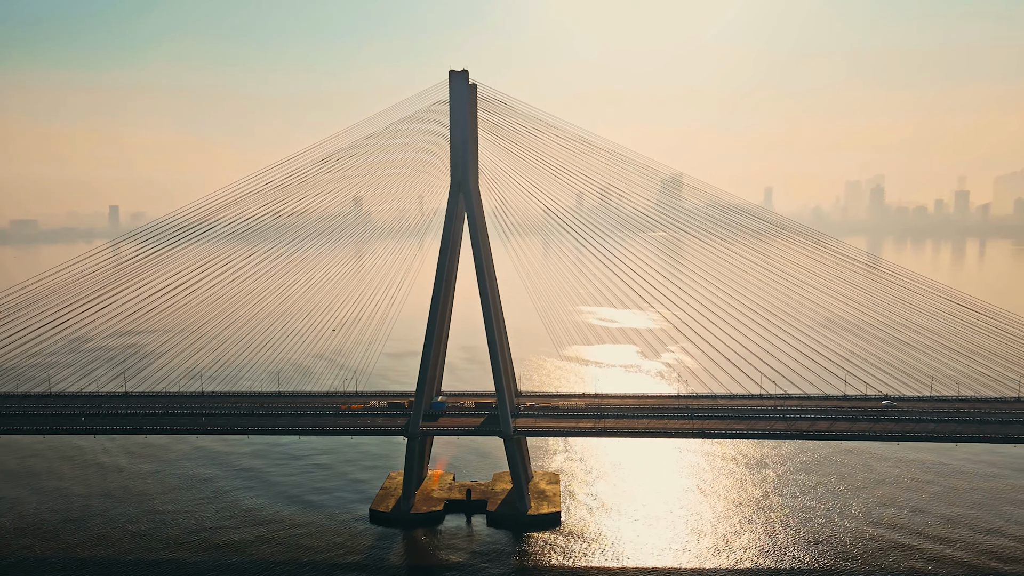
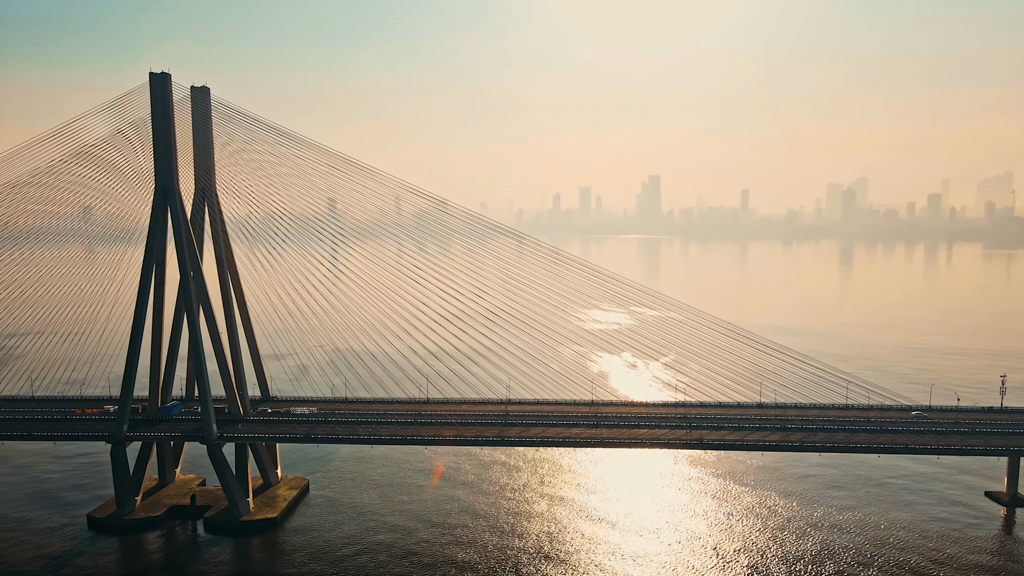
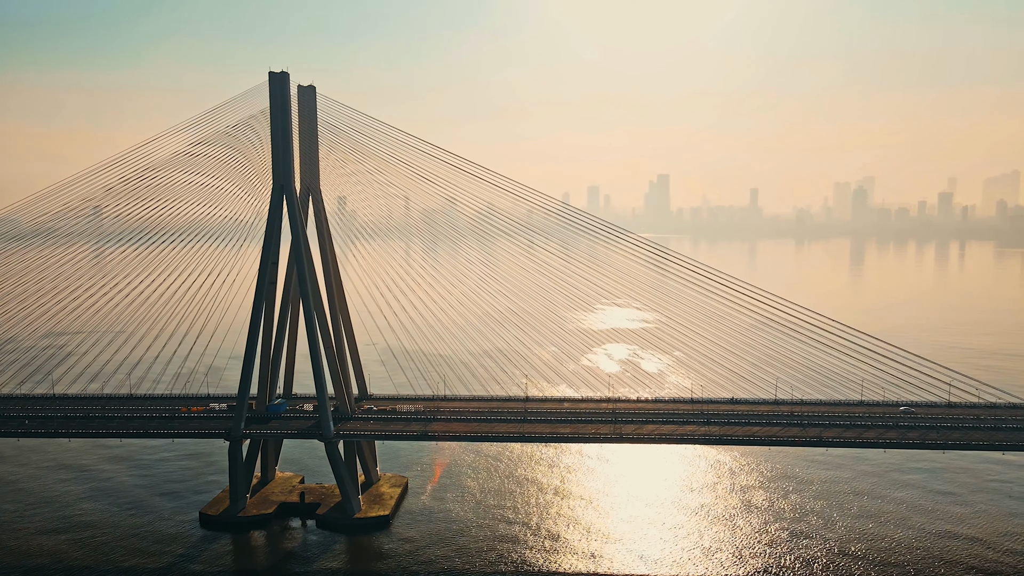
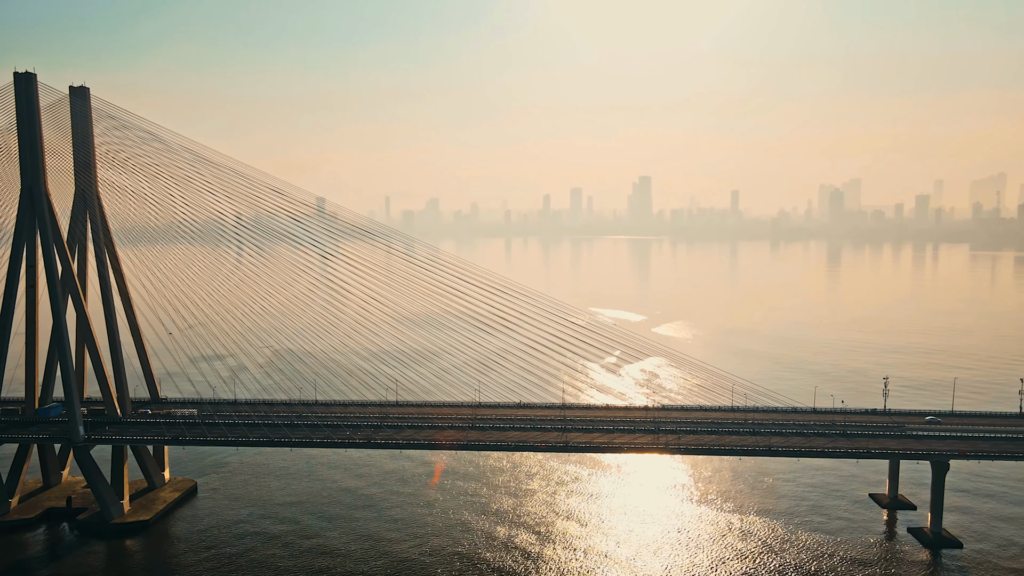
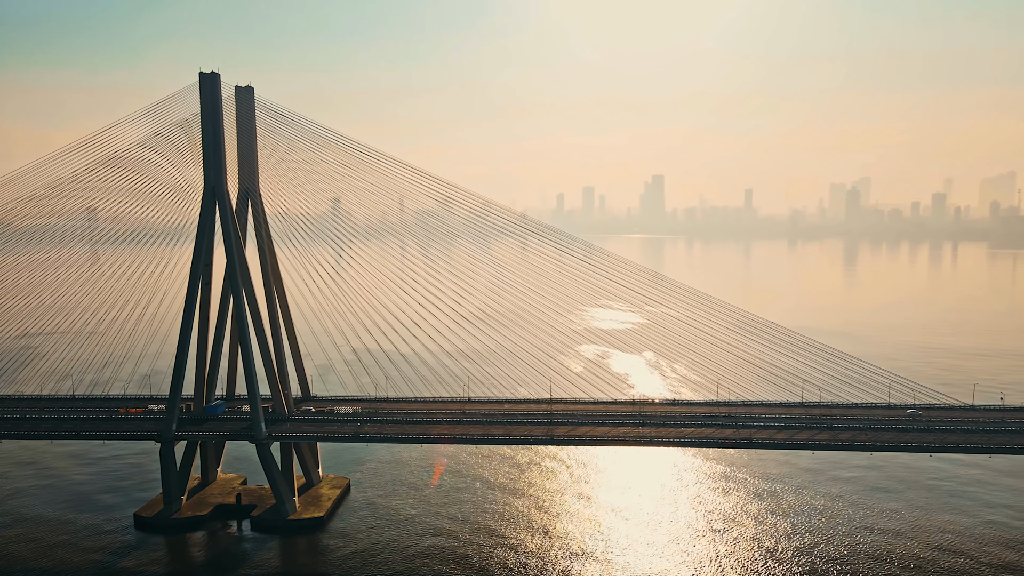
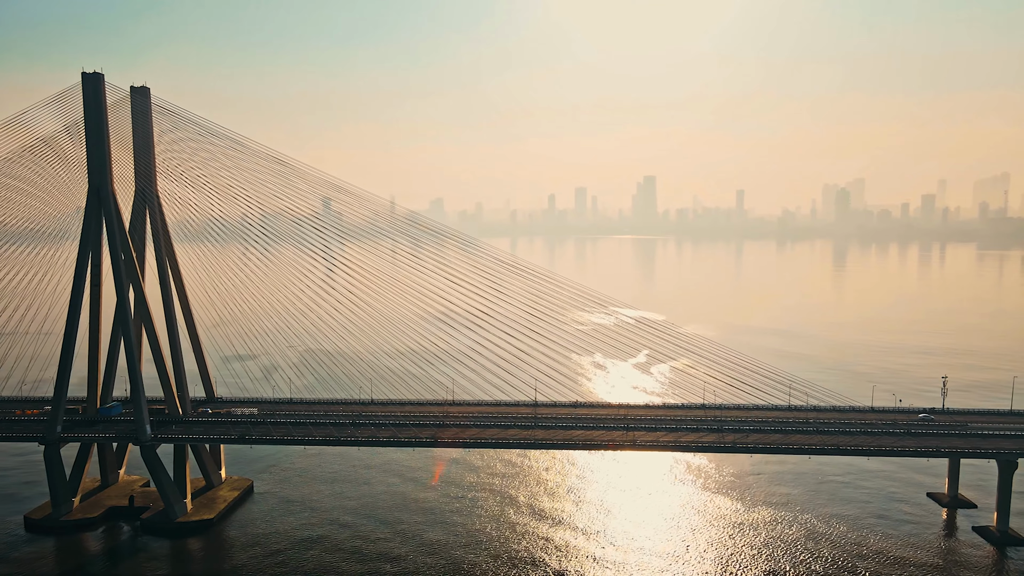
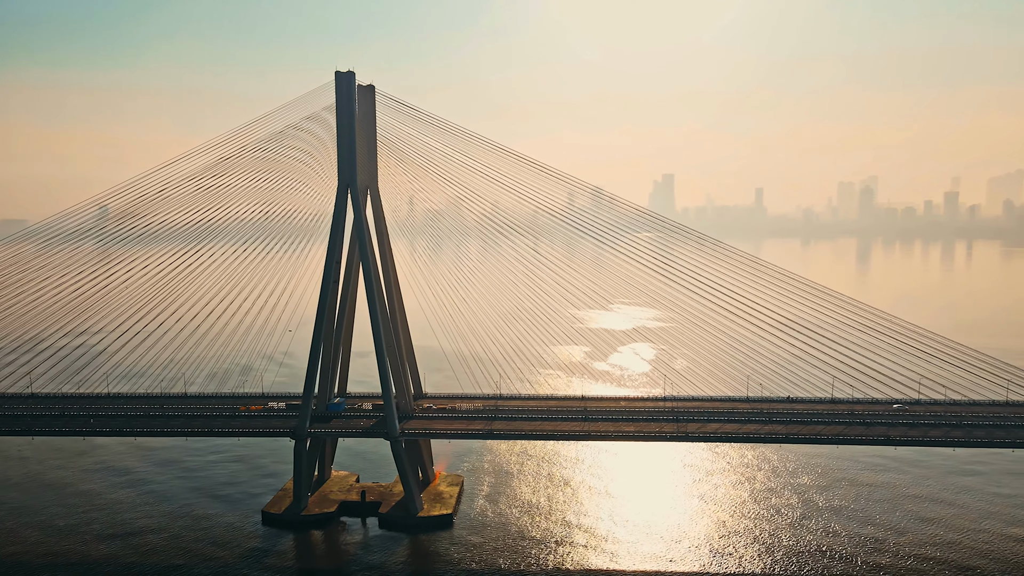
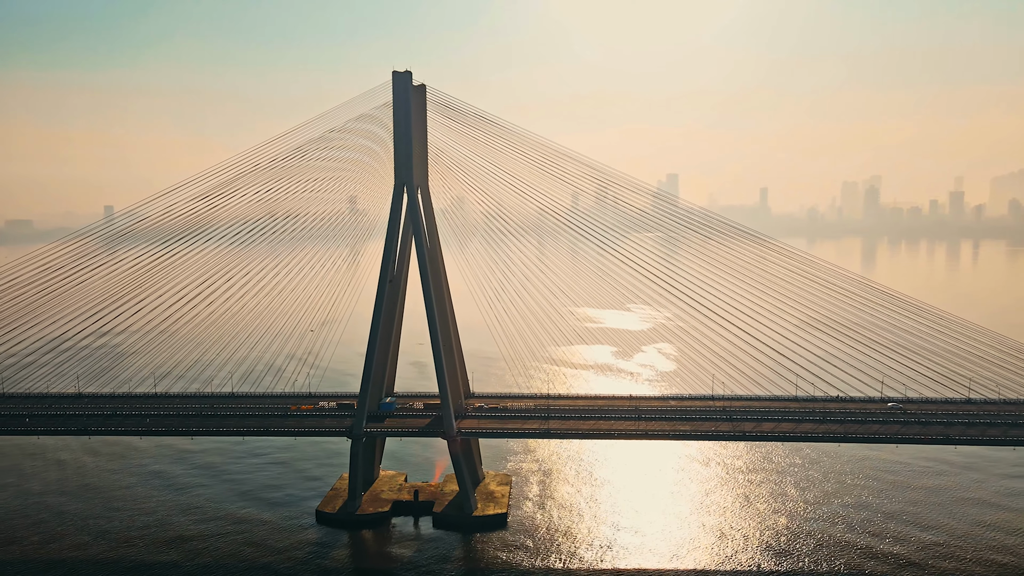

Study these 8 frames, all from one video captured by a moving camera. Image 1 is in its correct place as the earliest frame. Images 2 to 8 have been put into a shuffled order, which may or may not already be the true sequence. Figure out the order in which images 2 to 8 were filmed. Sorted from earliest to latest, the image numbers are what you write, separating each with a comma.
8, 7, 3, 5, 2, 6, 4
